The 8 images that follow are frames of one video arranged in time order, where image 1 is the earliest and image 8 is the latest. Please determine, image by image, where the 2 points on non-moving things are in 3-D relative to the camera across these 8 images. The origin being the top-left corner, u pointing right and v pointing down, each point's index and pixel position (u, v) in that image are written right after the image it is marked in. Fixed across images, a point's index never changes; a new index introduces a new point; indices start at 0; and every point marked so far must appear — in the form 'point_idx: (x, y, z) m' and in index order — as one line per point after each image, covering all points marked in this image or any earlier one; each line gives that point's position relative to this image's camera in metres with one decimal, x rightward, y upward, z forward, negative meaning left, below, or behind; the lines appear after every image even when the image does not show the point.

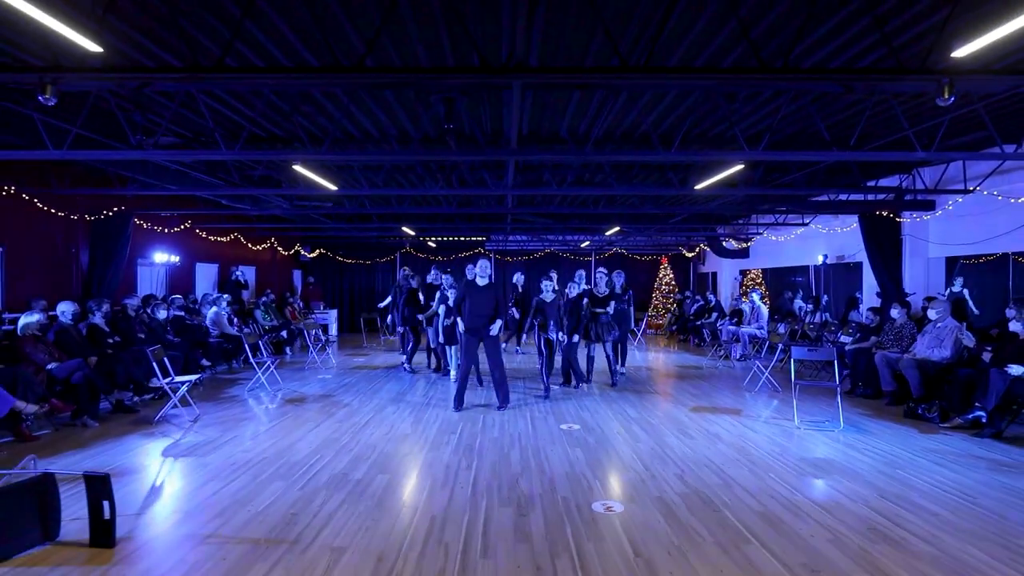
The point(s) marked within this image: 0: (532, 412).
0: (+0.2, -1.4, +7.2) m
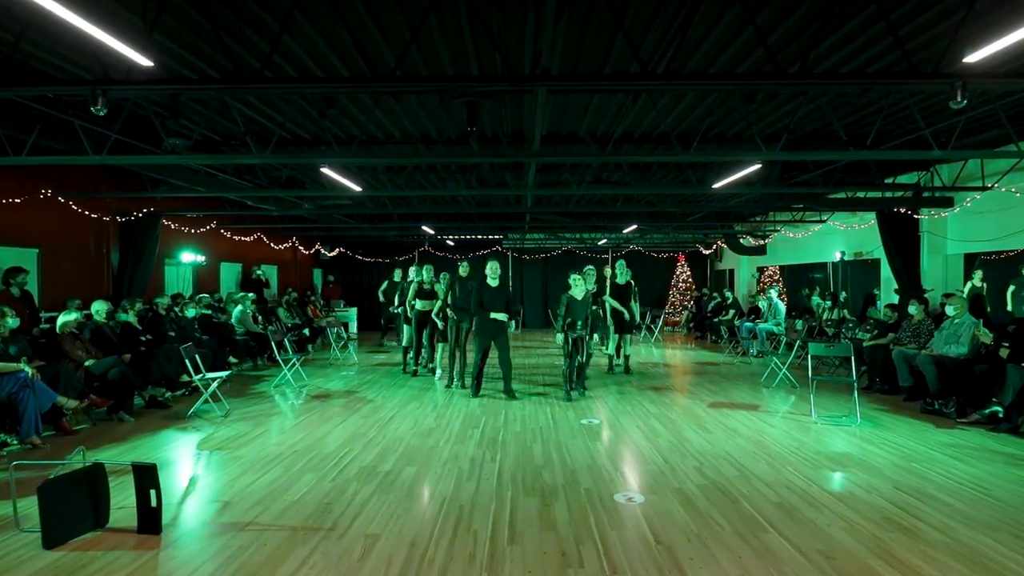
0: (+0.5, -1.4, +7.3) m
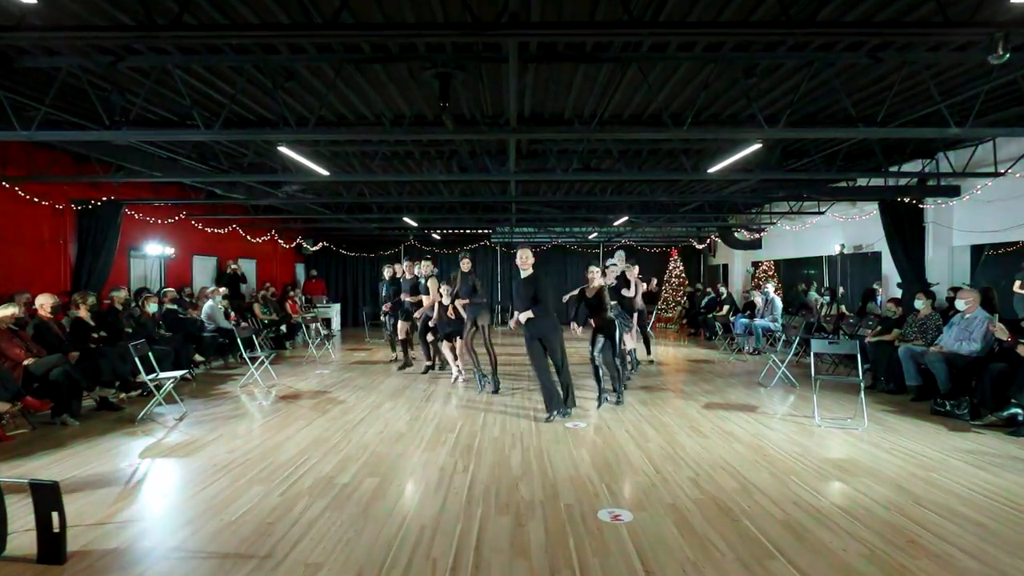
0: (+0.3, -1.3, +6.8) m
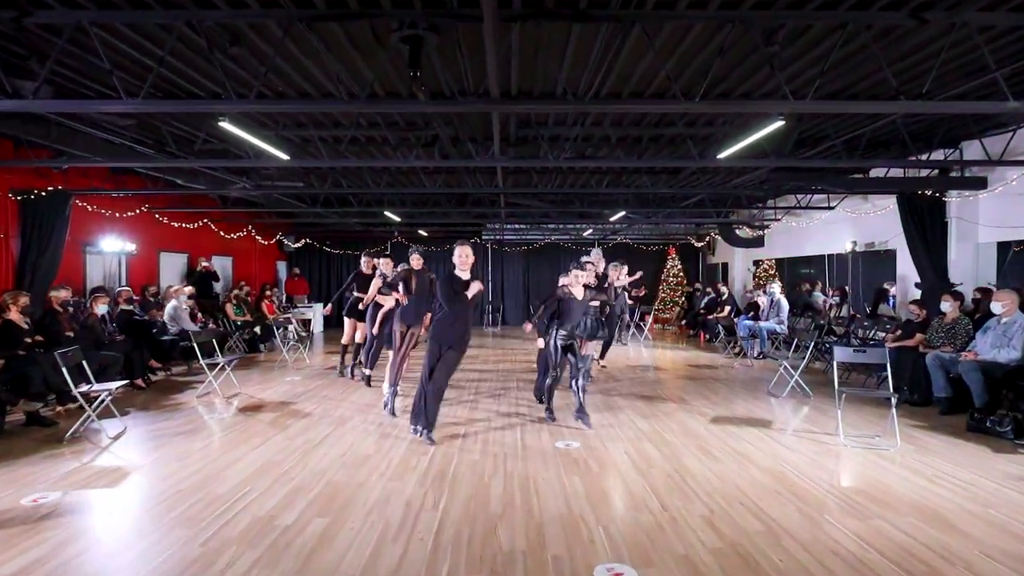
0: (+0.1, -1.3, +6.0) m
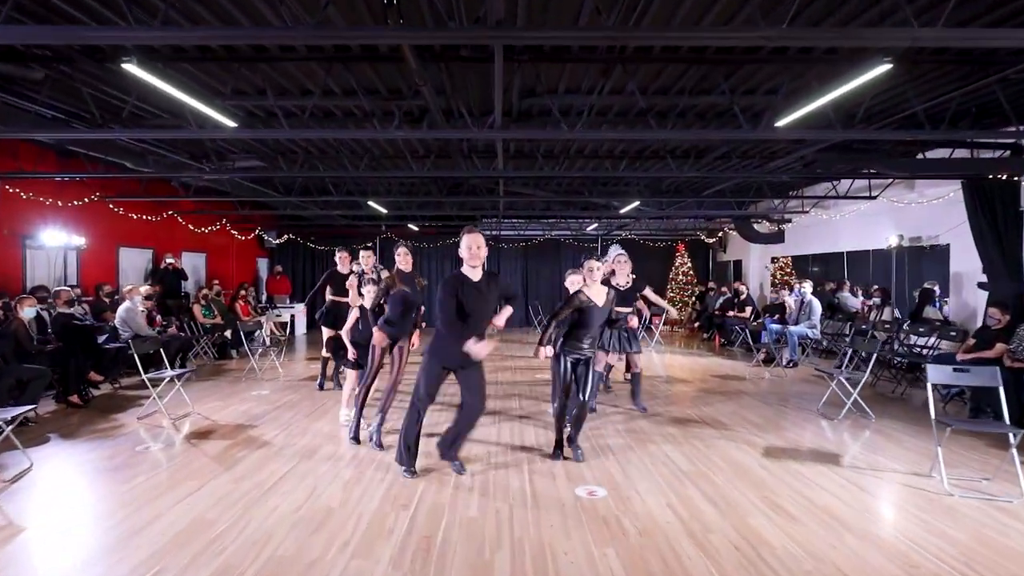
0: (+0.1, -1.3, +4.8) m
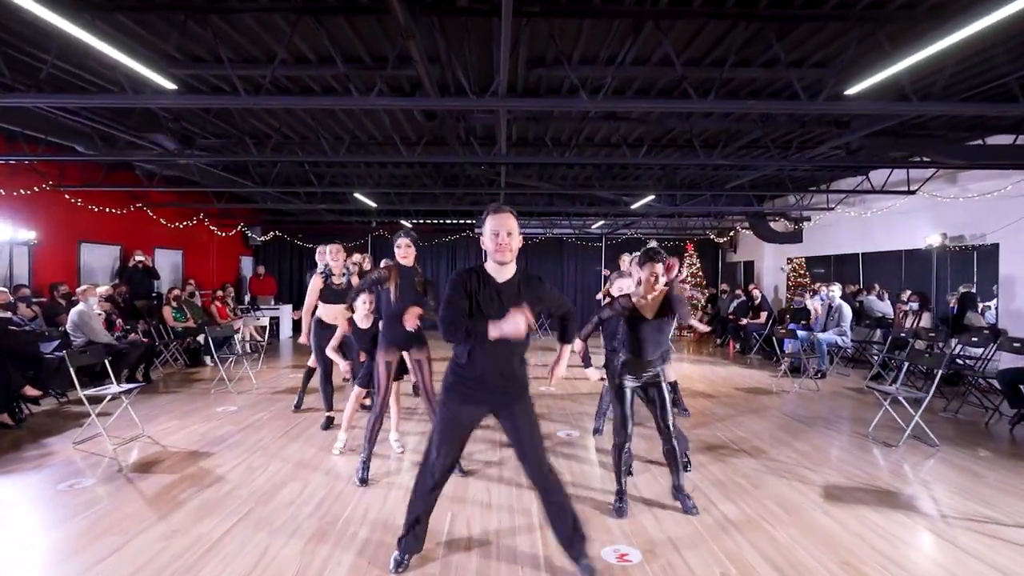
0: (+0.2, -1.3, +3.8) m
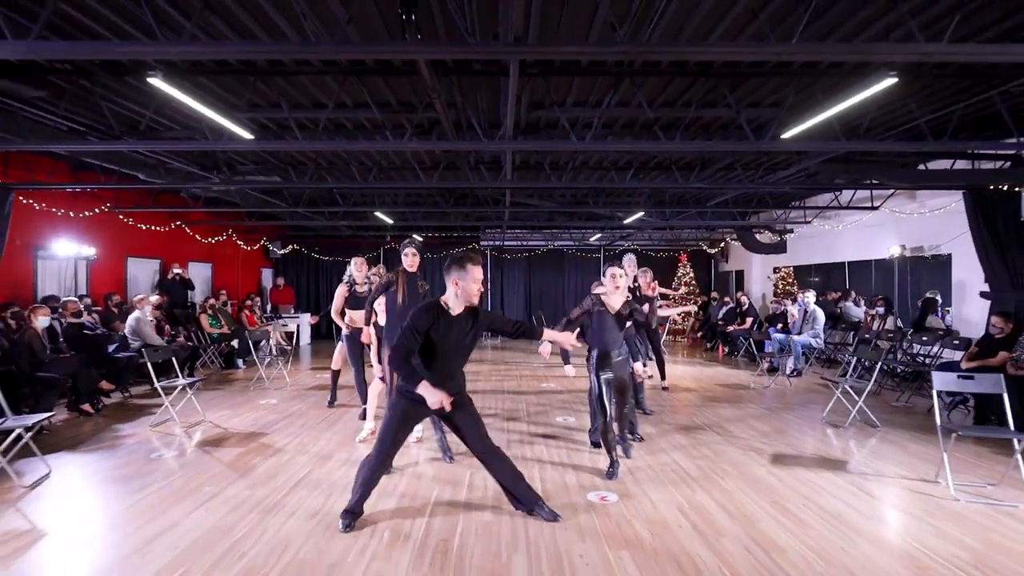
0: (+0.2, -1.4, +4.8) m
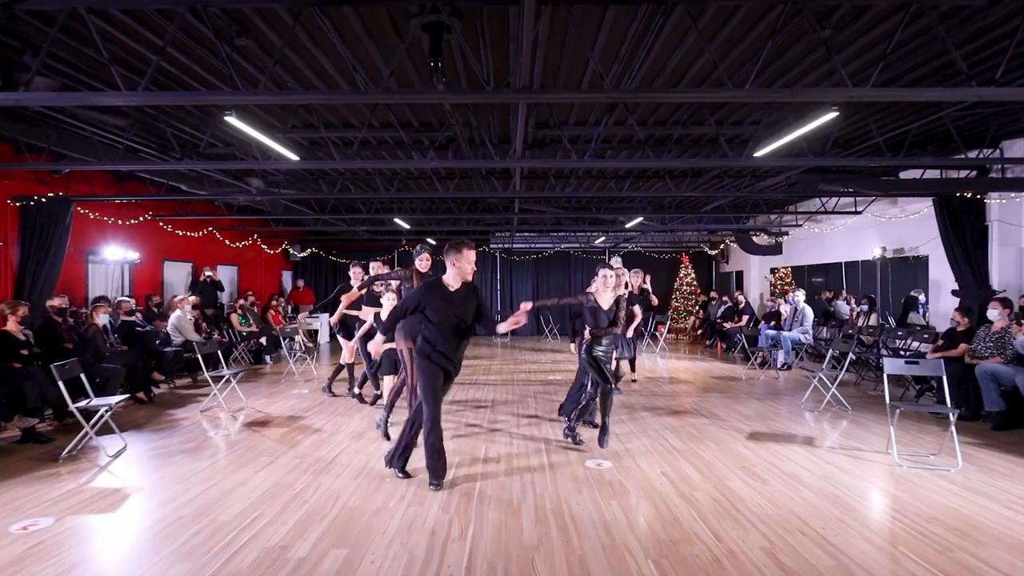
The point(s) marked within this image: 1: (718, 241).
0: (+0.3, -1.3, +5.6) m
1: (+5.6, +1.3, +17.8) m
